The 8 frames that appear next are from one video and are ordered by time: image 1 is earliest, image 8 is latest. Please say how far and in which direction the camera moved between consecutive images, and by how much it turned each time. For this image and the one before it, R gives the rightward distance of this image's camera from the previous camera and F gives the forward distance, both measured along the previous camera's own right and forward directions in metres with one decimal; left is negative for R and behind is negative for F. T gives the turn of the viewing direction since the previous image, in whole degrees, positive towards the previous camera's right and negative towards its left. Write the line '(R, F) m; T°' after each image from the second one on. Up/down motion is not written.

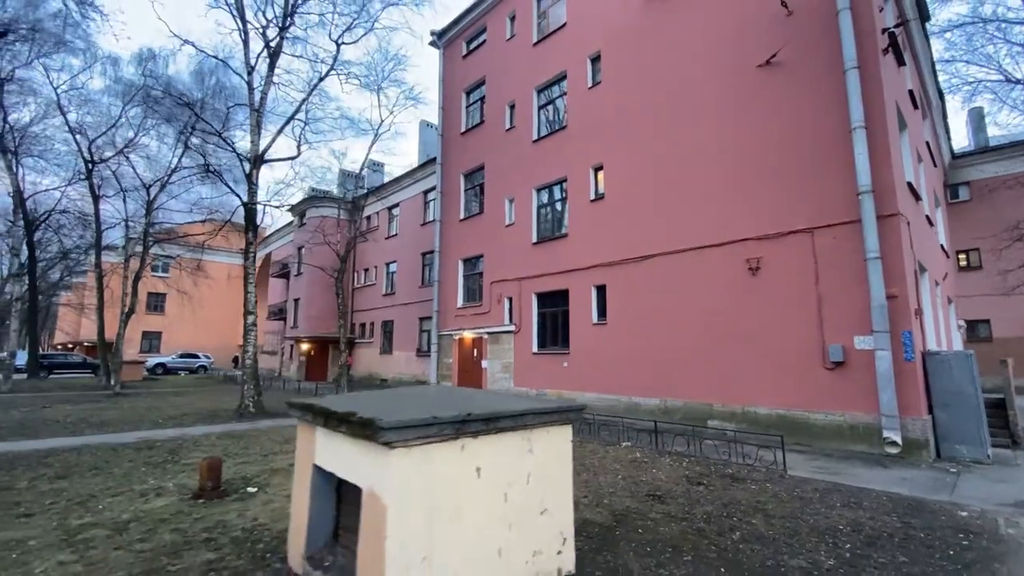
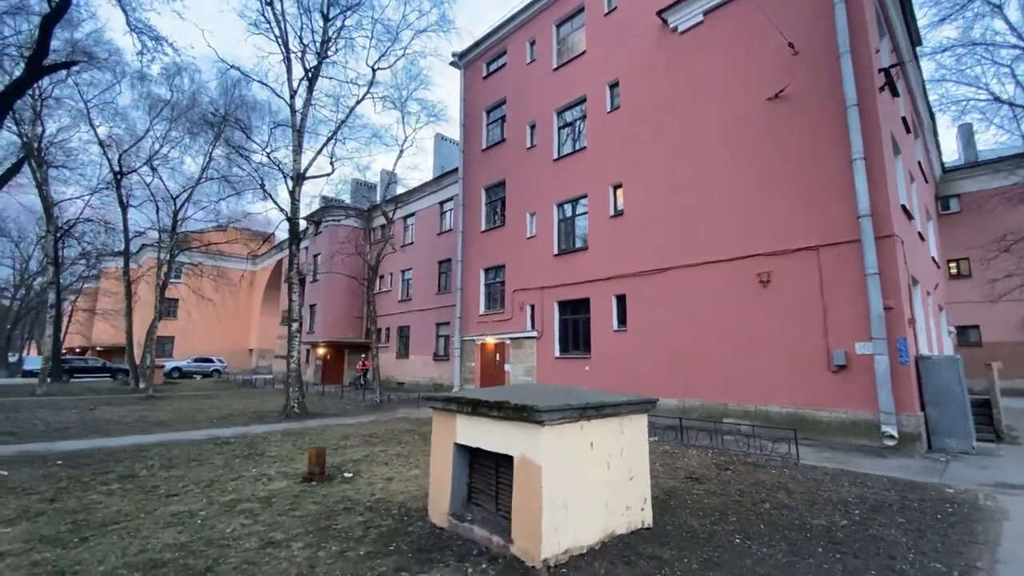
(-0.9, -1.1) m; 0°
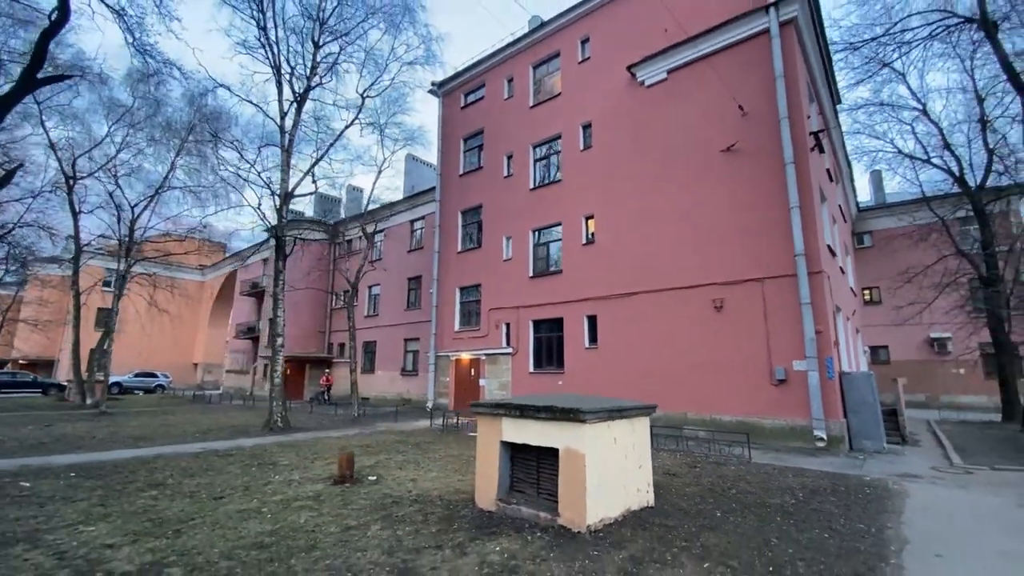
(-1.0, -1.1) m; +6°
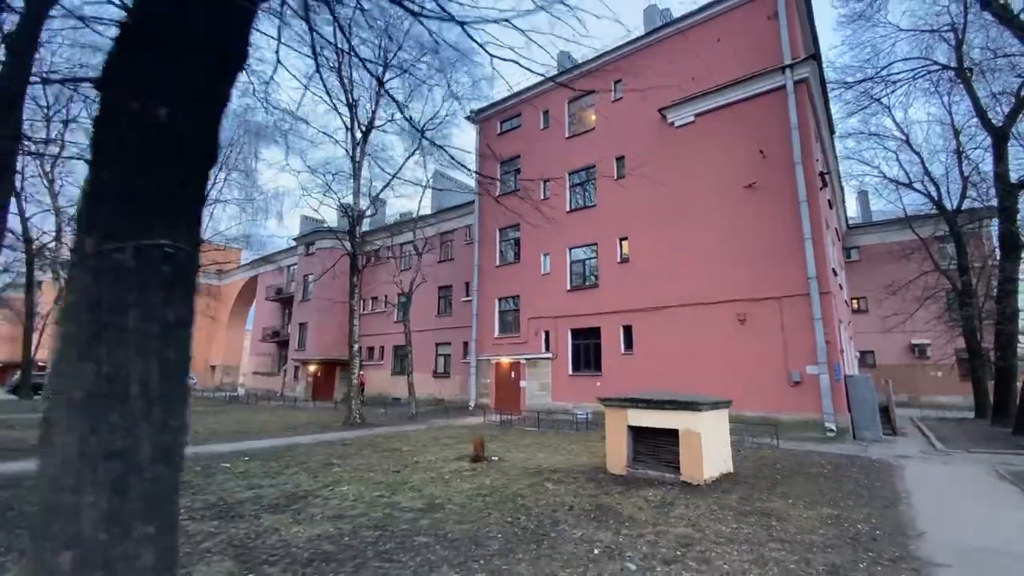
(-2.3, -2.1) m; +2°
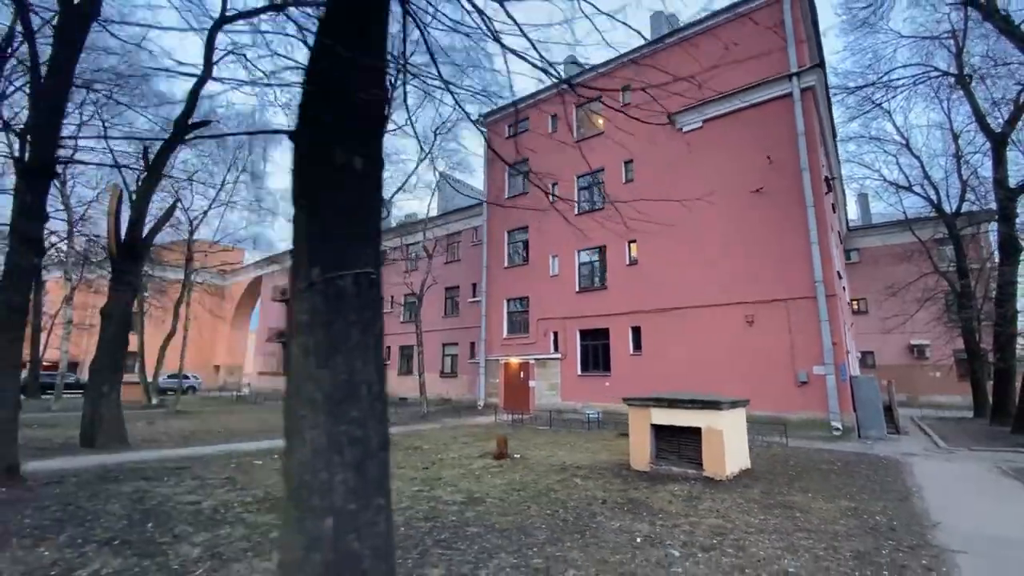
(-0.5, -0.3) m; 0°
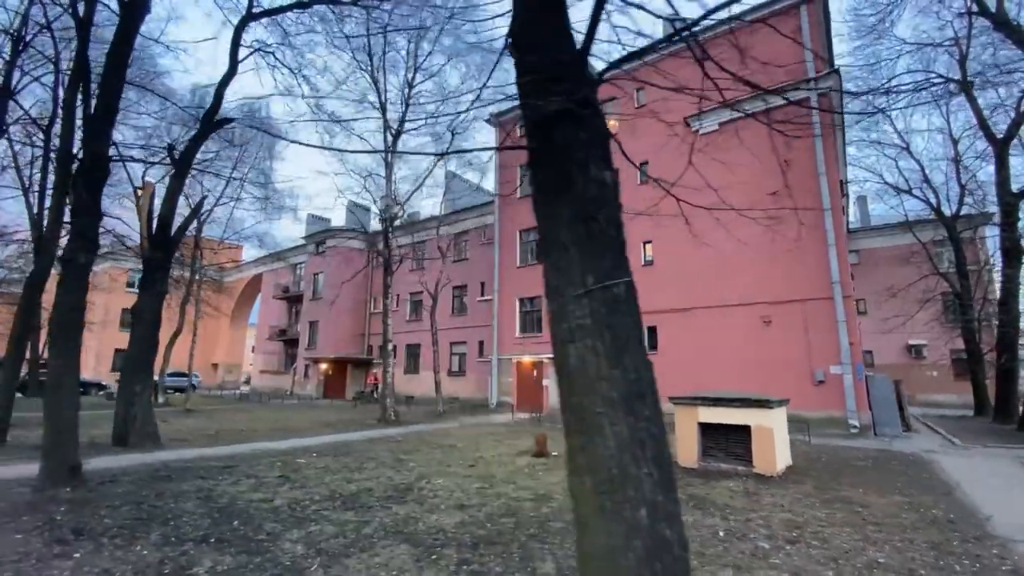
(-1.1, -0.1) m; +1°
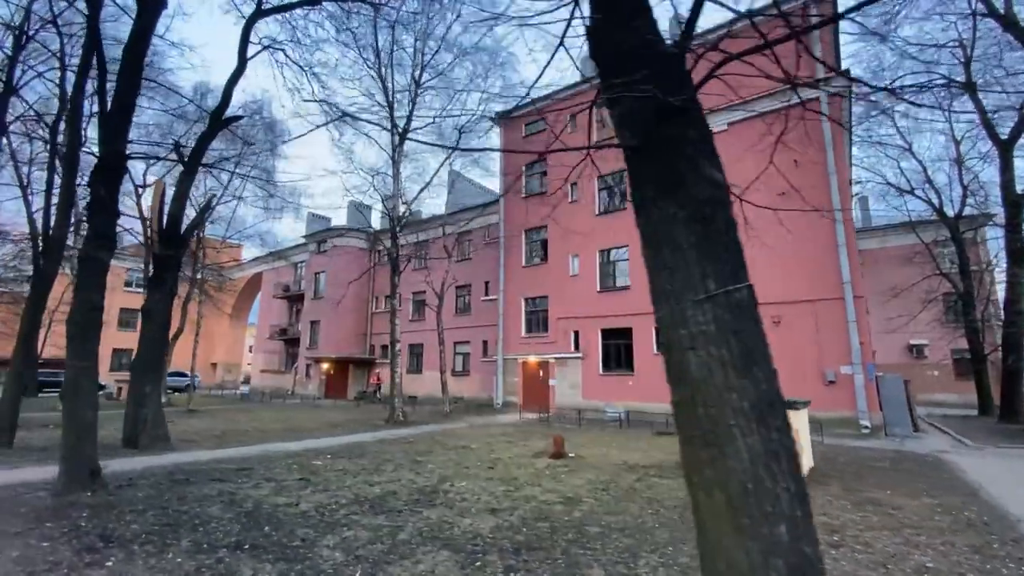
(-0.5, +0.1) m; 0°
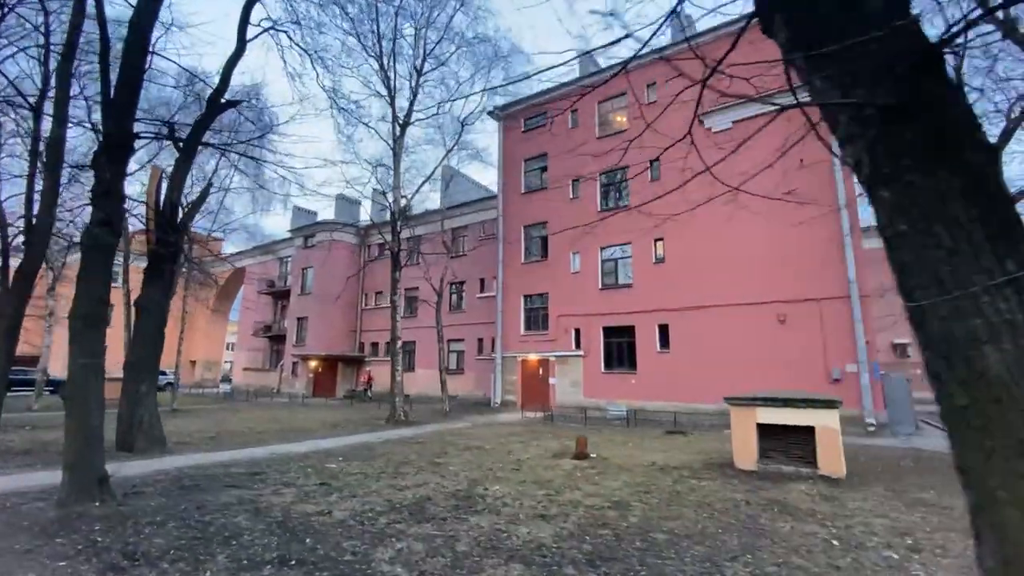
(-0.9, +0.4) m; +2°
